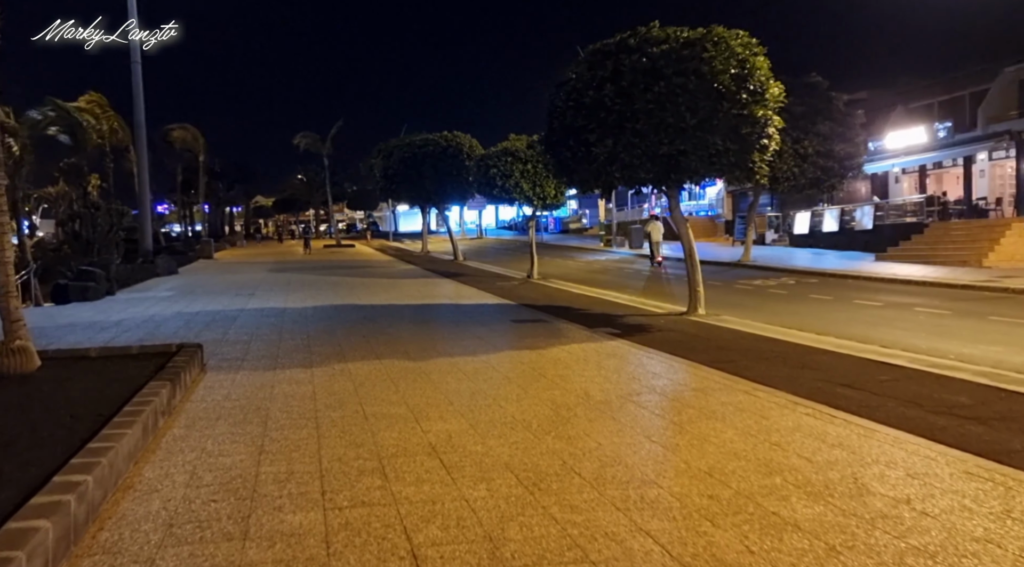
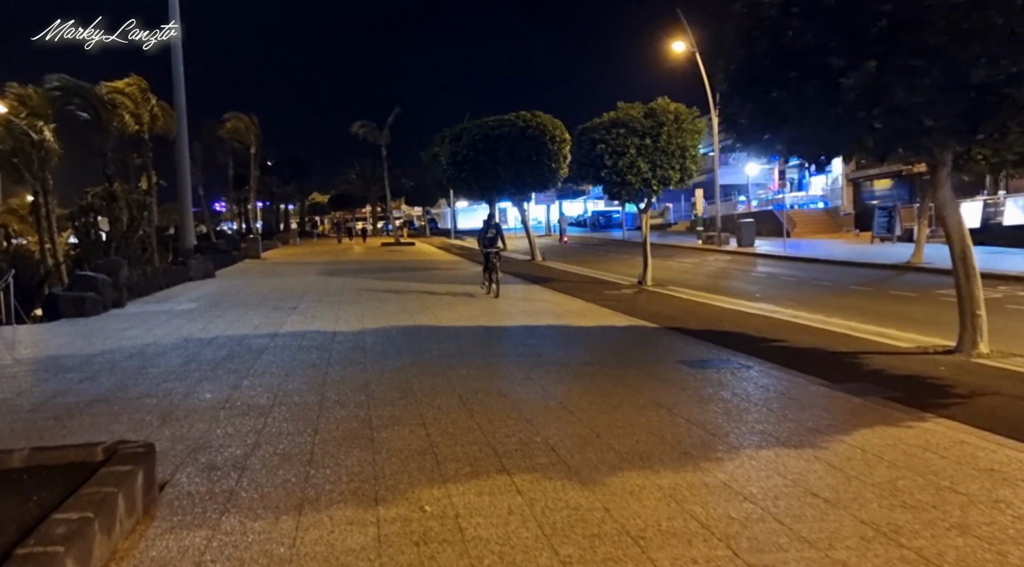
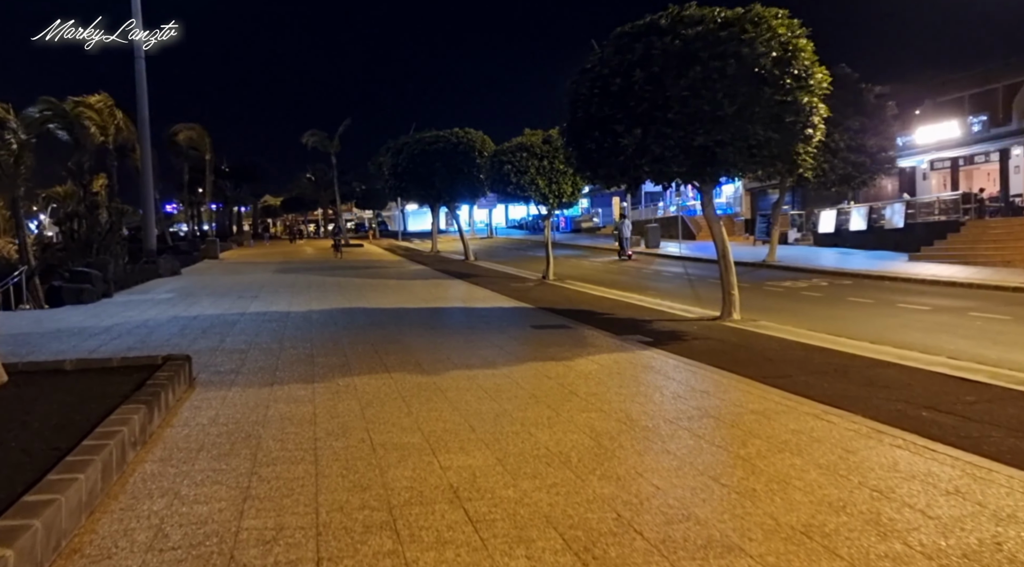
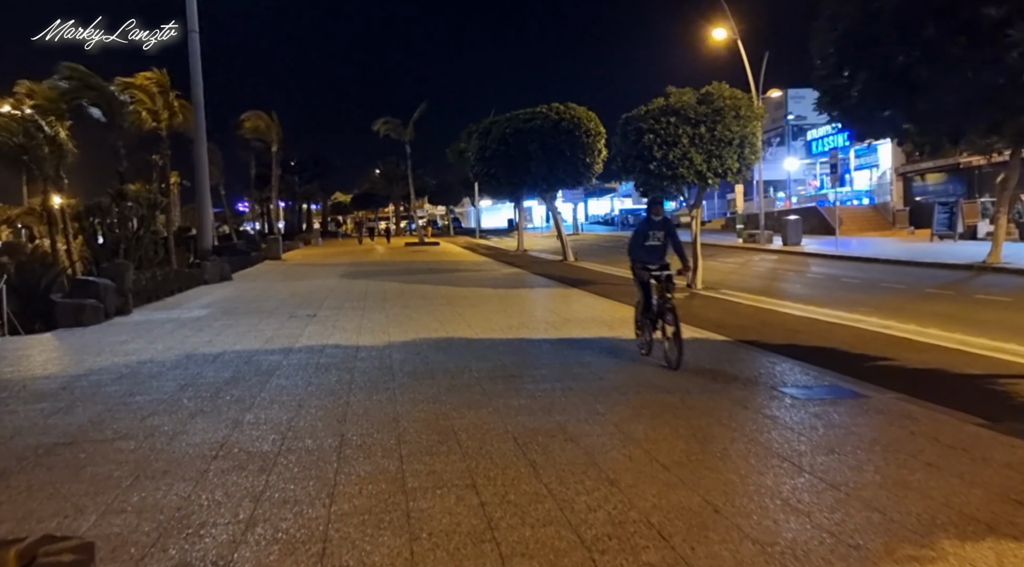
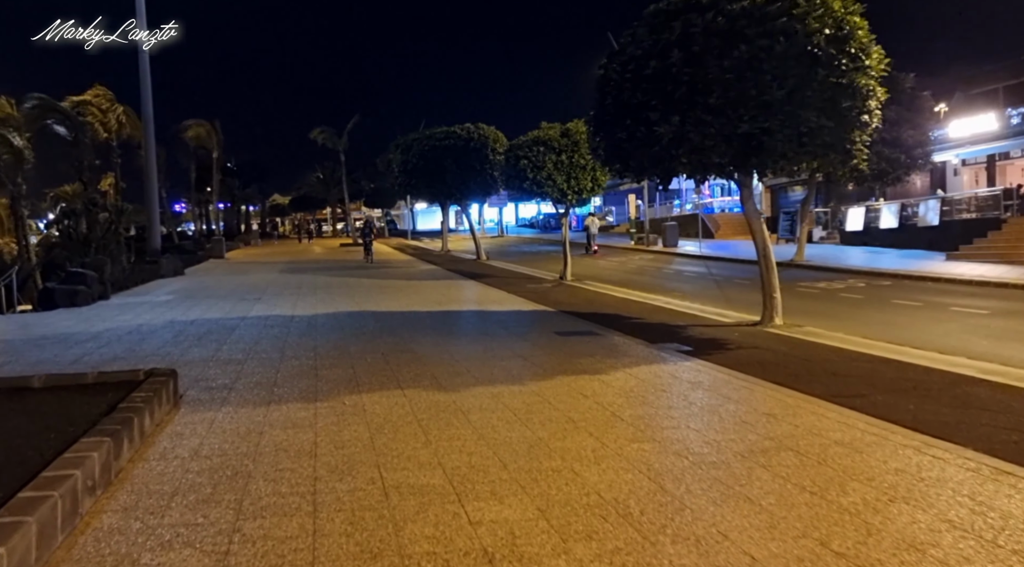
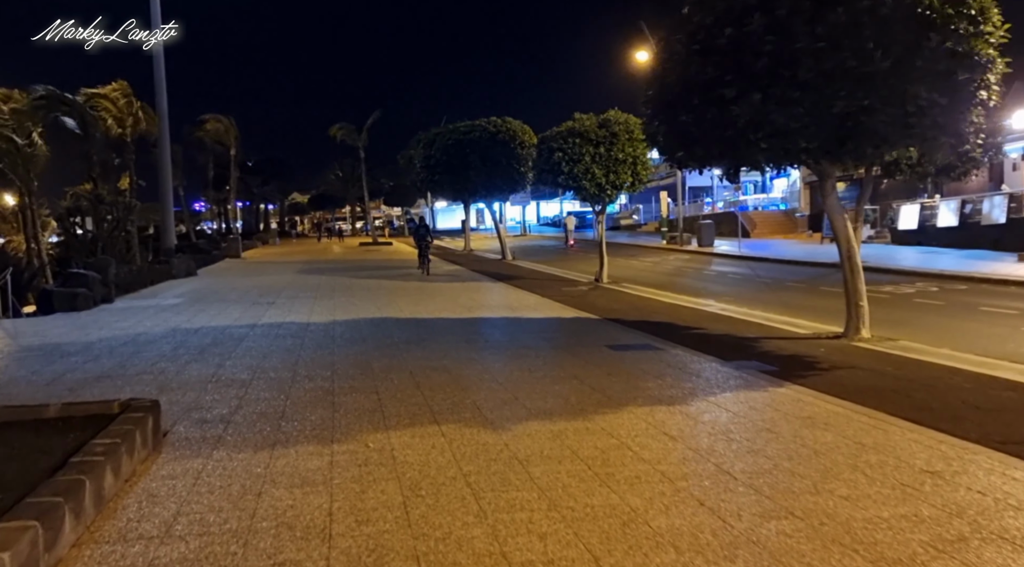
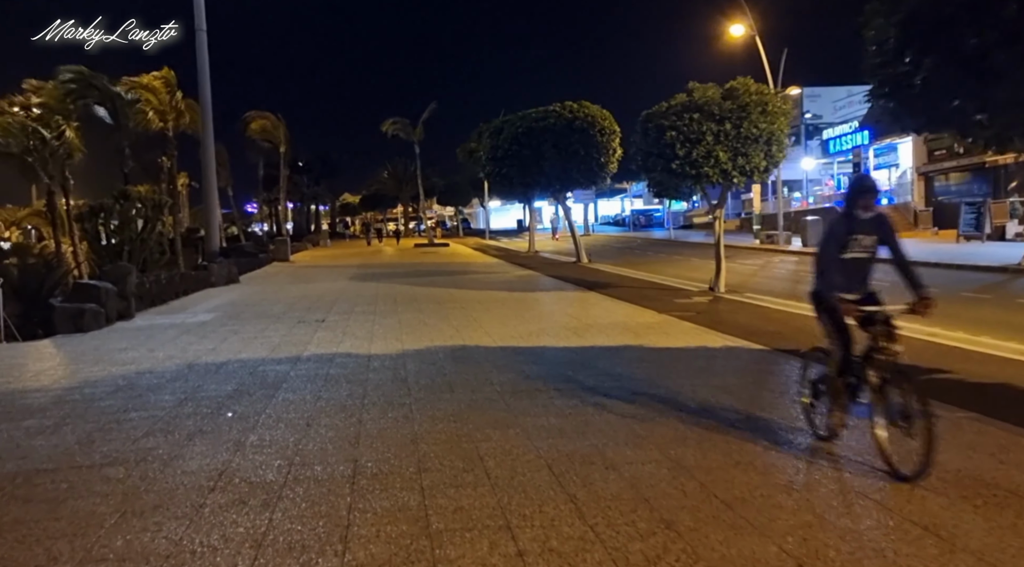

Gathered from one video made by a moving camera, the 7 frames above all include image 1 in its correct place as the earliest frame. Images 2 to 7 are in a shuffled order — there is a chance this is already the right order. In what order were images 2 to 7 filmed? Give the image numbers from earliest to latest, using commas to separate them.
3, 5, 6, 2, 4, 7
